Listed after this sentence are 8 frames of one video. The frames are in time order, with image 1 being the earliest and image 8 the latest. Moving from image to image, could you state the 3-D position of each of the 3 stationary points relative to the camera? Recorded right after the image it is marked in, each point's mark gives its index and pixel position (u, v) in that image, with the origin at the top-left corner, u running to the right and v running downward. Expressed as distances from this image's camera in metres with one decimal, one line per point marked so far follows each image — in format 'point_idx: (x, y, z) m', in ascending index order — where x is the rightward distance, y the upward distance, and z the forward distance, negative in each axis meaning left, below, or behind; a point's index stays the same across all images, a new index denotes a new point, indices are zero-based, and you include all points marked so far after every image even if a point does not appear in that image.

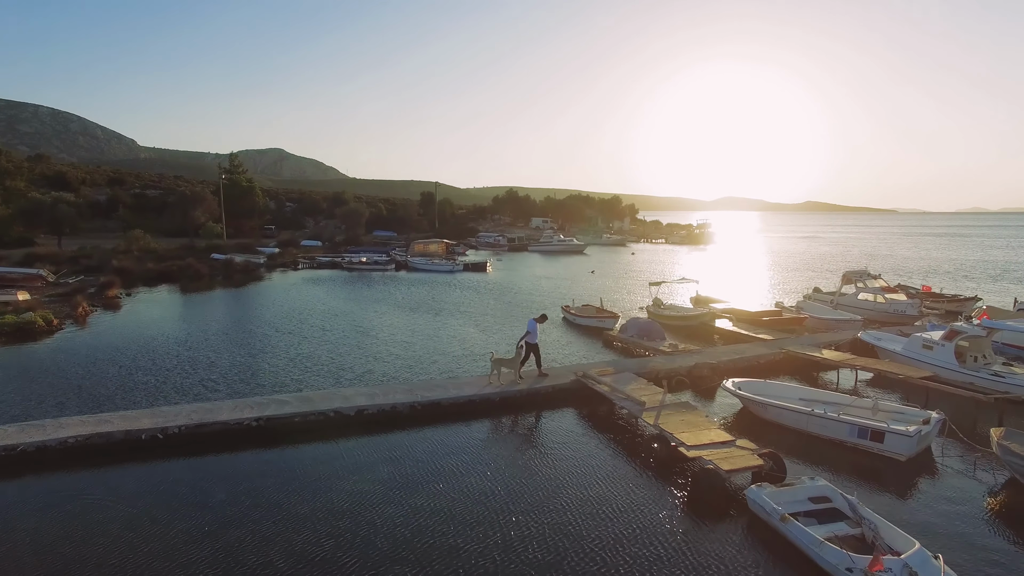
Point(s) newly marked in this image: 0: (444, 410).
0: (-2.1, -3.4, +17.5) m
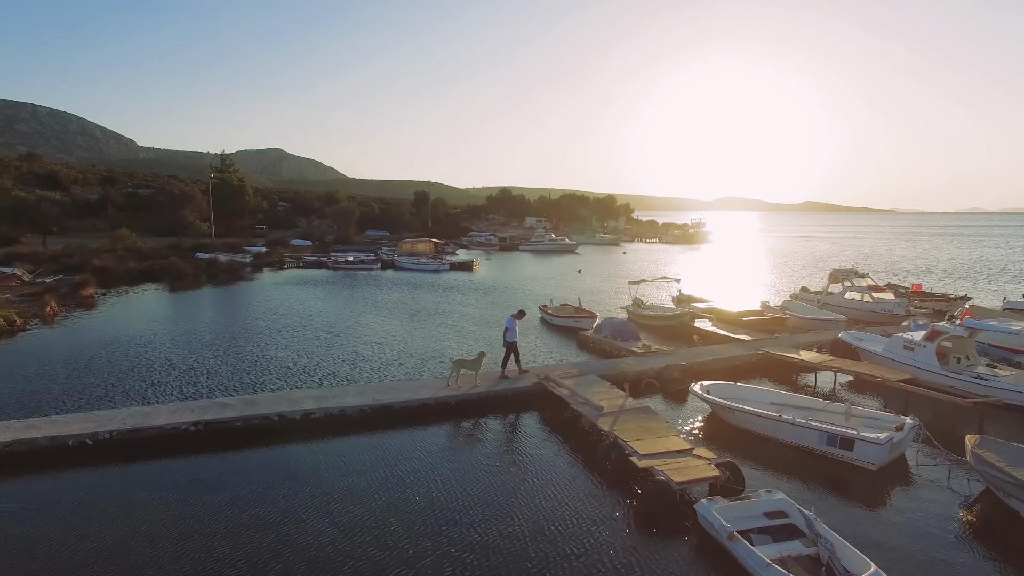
0: (-3.2, -3.4, +16.7) m
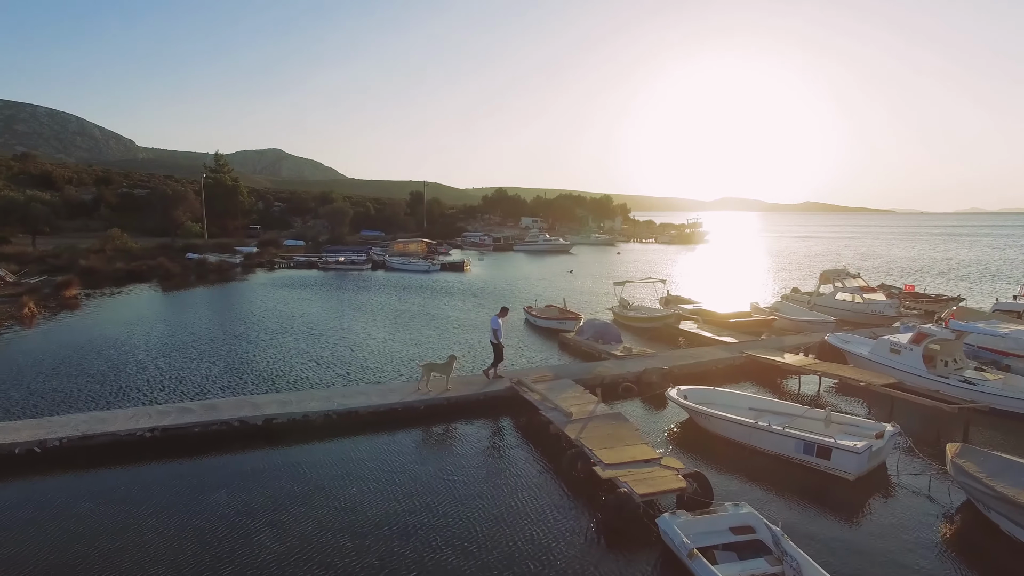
0: (-3.9, -3.4, +16.1) m
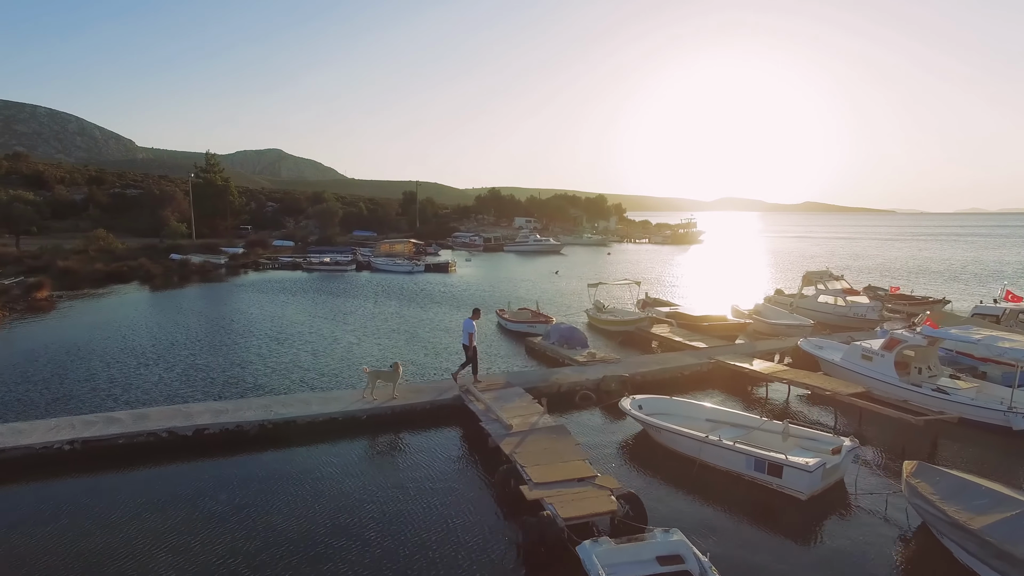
0: (-5.2, -3.5, +15.3) m
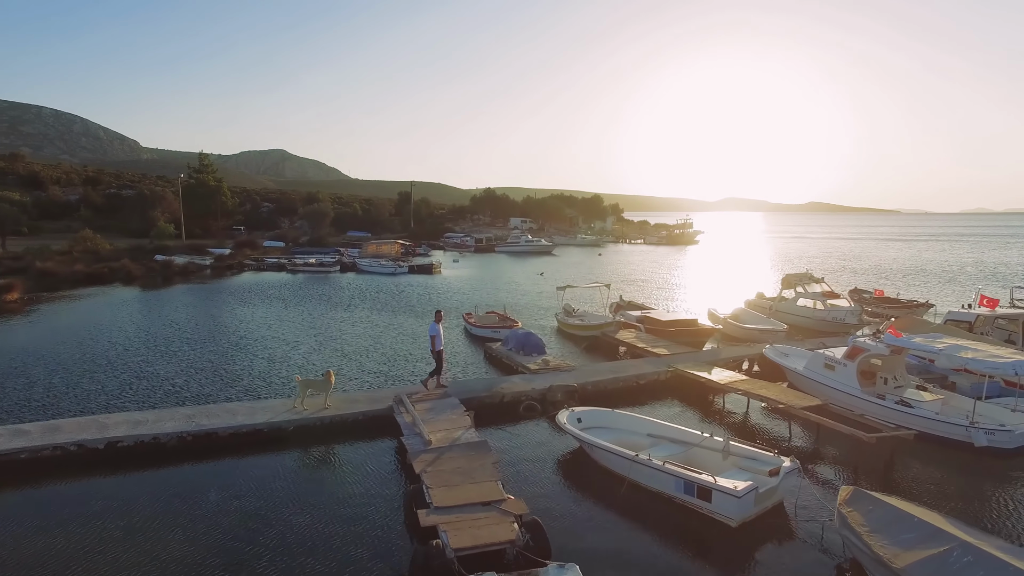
0: (-6.7, -3.6, +14.5) m
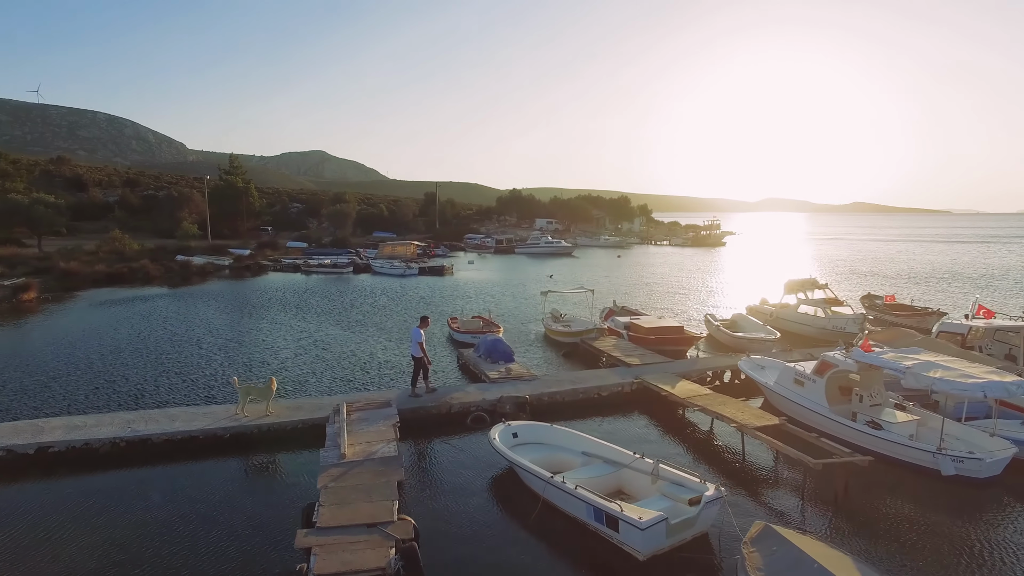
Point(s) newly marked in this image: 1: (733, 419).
0: (-8.1, -3.7, +14.2) m
1: (+4.8, -2.9, +13.6) m
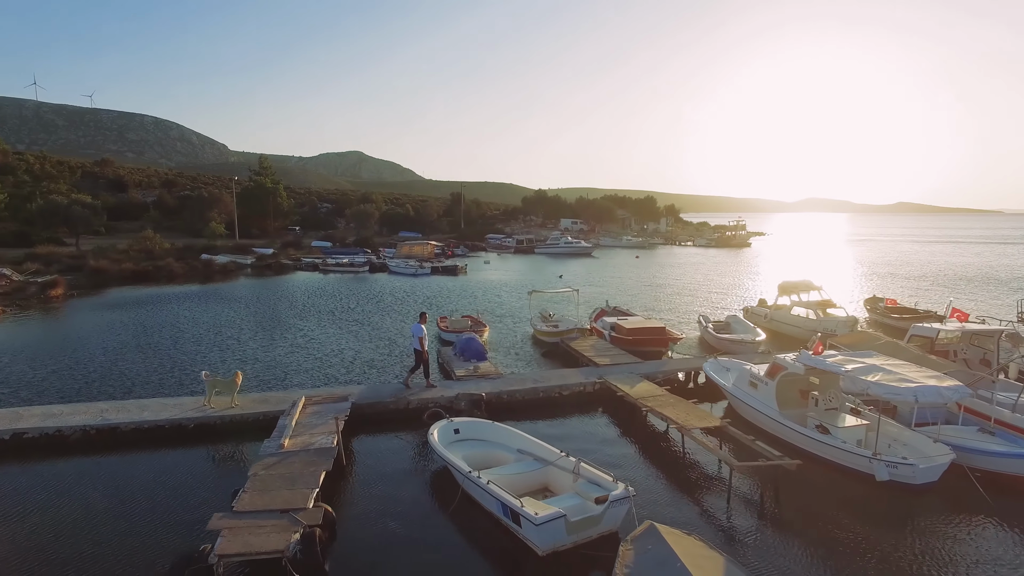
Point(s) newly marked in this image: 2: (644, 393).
0: (-9.3, -3.6, +14.9) m
1: (+3.6, -2.9, +13.6) m
2: (+3.3, -2.7, +15.7) m
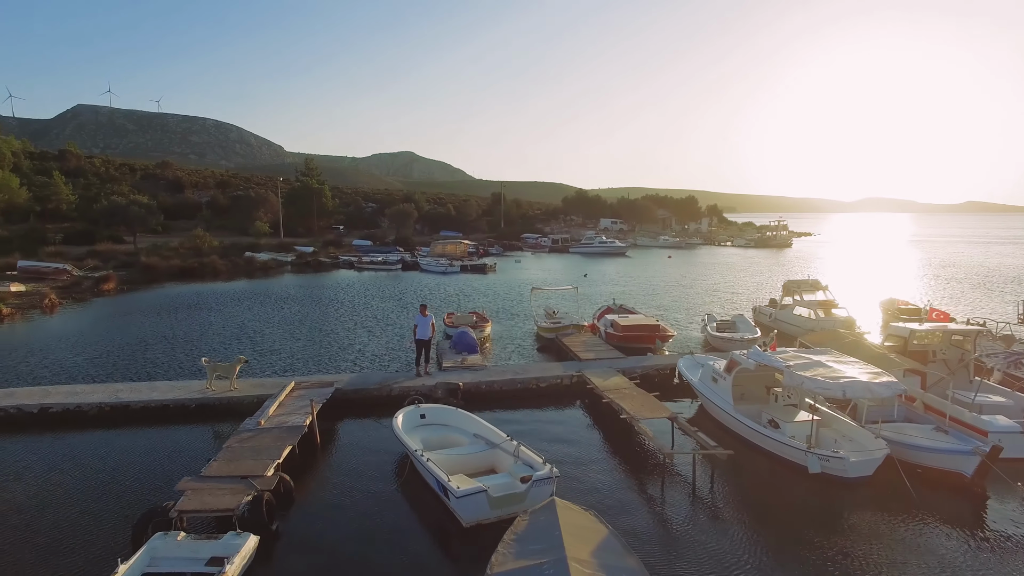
0: (-10.0, -3.4, +16.6) m
1: (+2.8, -2.8, +14.2) m
2: (+2.6, -2.6, +16.3) m
